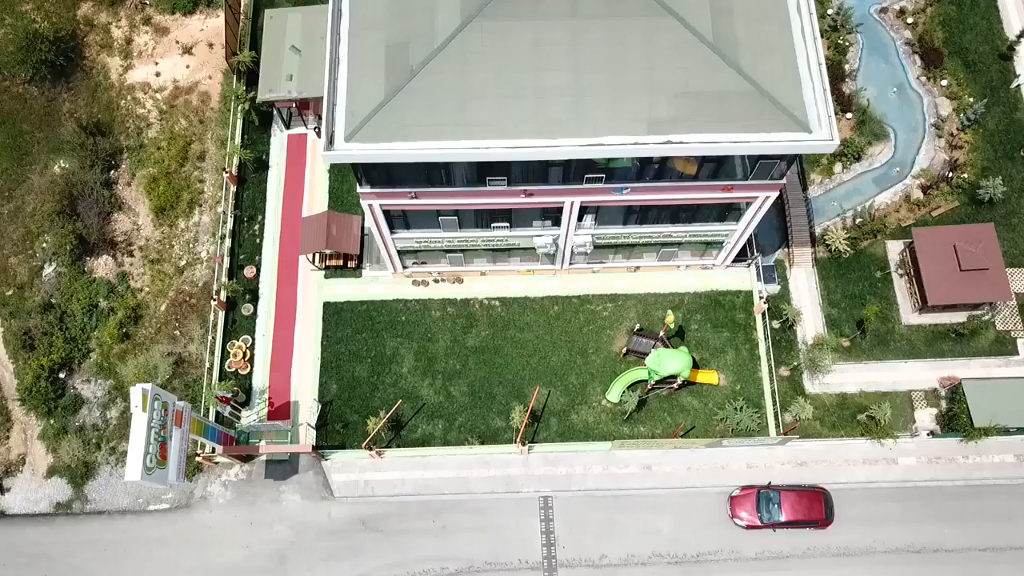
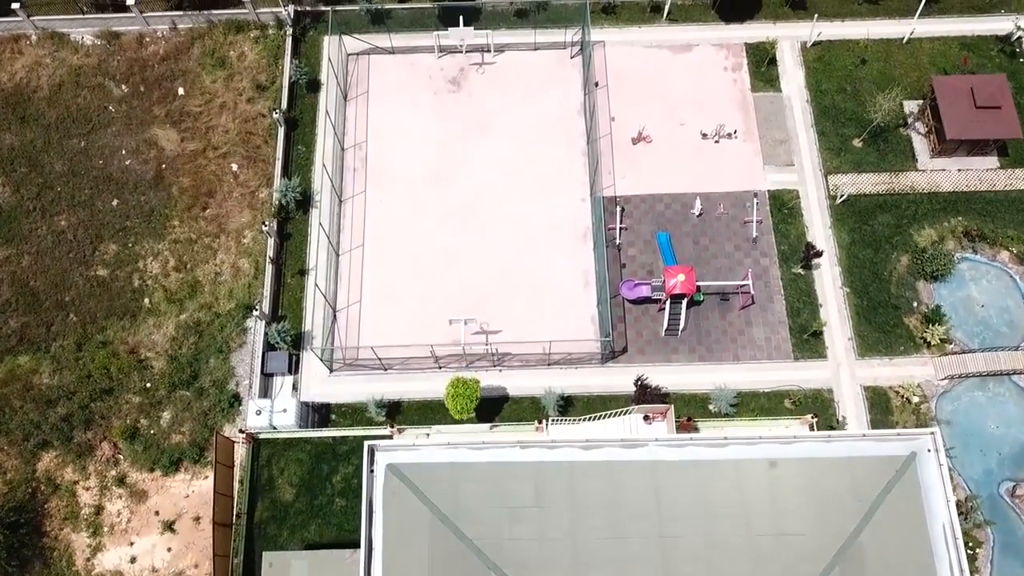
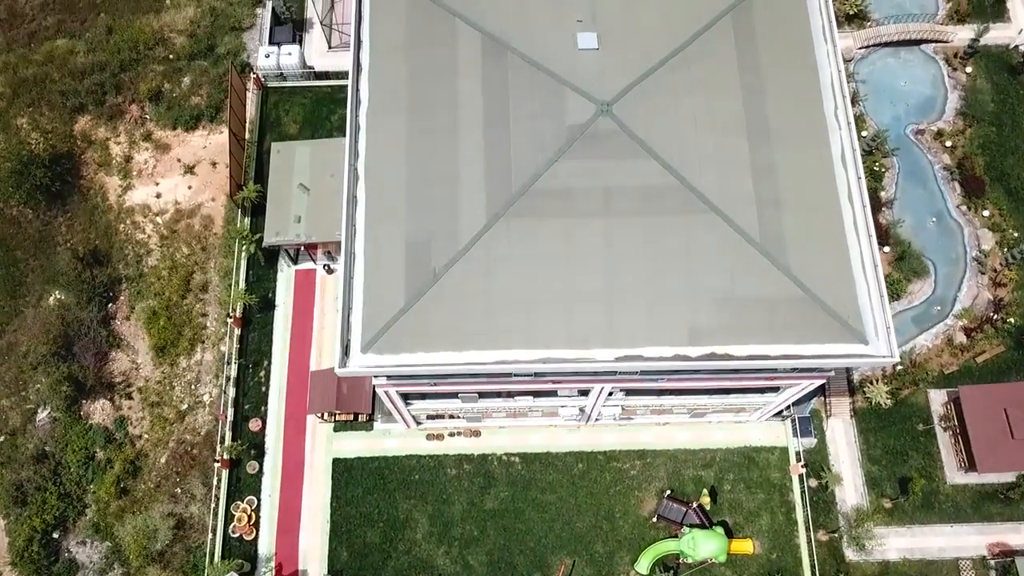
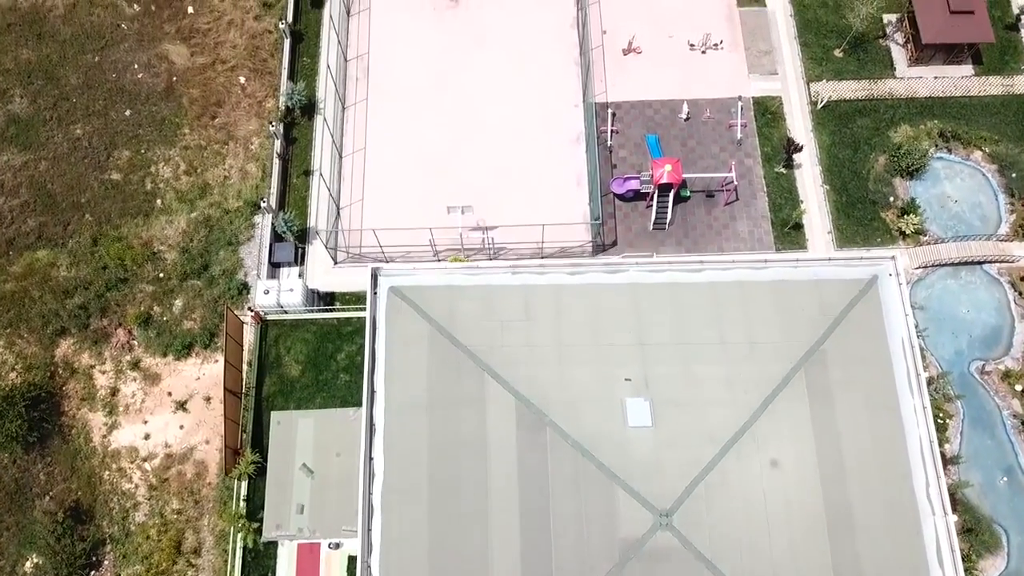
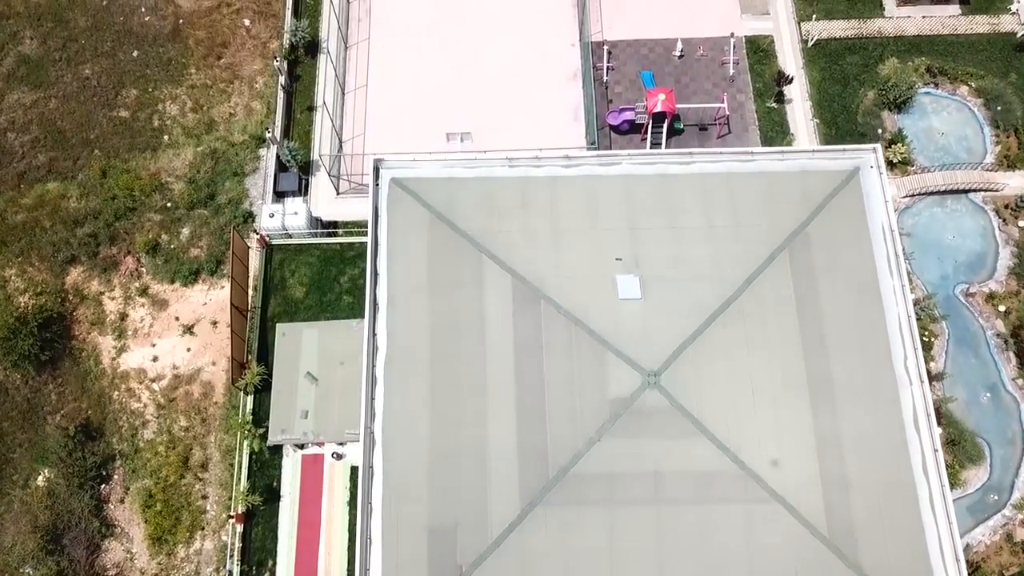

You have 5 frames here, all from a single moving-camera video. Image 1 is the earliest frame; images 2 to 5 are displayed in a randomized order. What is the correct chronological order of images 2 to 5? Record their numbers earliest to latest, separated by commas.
3, 5, 4, 2
